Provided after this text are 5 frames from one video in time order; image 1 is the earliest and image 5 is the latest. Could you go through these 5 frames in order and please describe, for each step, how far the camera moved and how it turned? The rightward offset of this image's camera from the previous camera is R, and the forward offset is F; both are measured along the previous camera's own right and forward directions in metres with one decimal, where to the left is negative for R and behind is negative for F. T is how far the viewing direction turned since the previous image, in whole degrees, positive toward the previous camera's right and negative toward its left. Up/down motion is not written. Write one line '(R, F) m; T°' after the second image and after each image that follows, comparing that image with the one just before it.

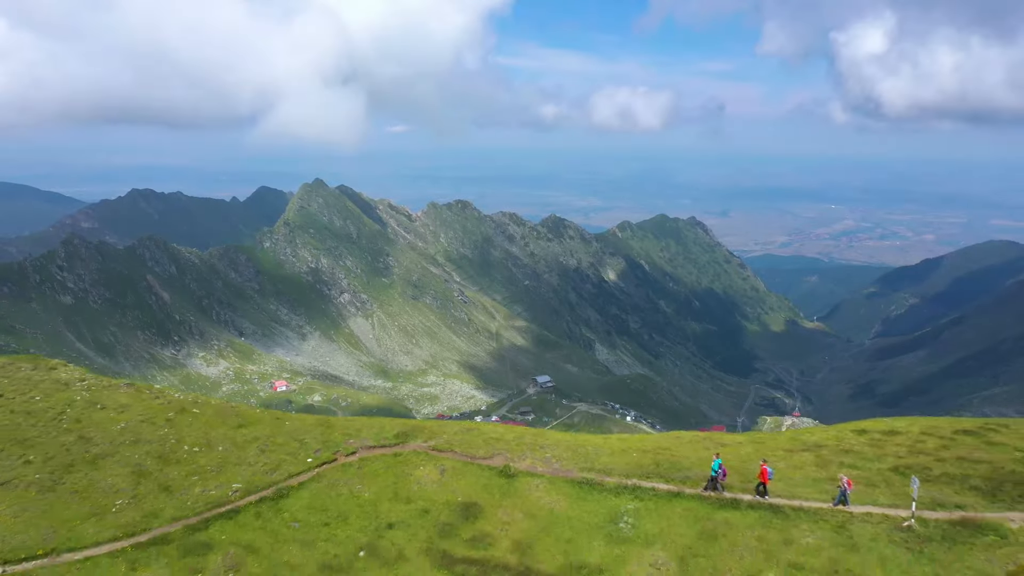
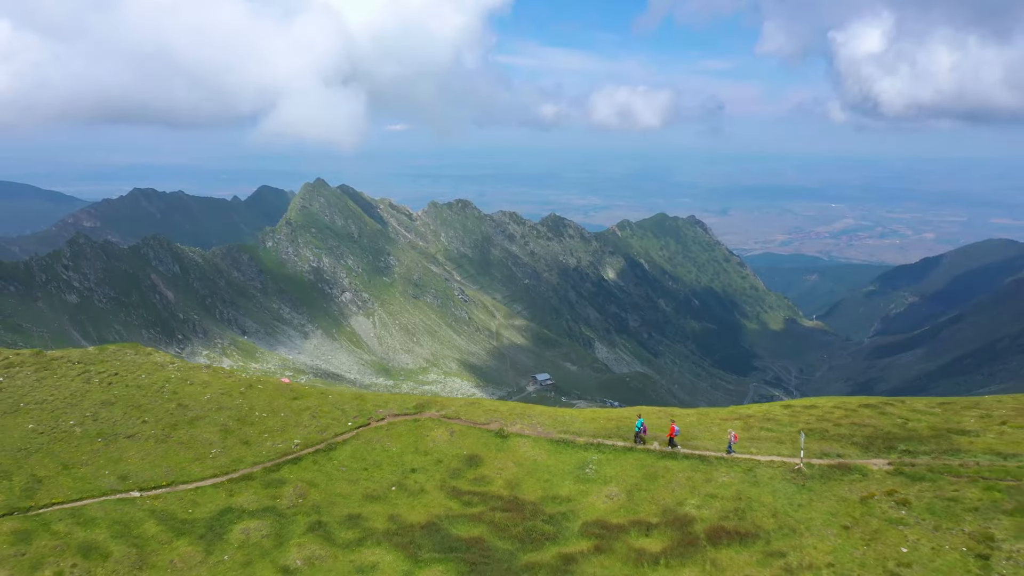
(+0.3, -5.6) m; 0°
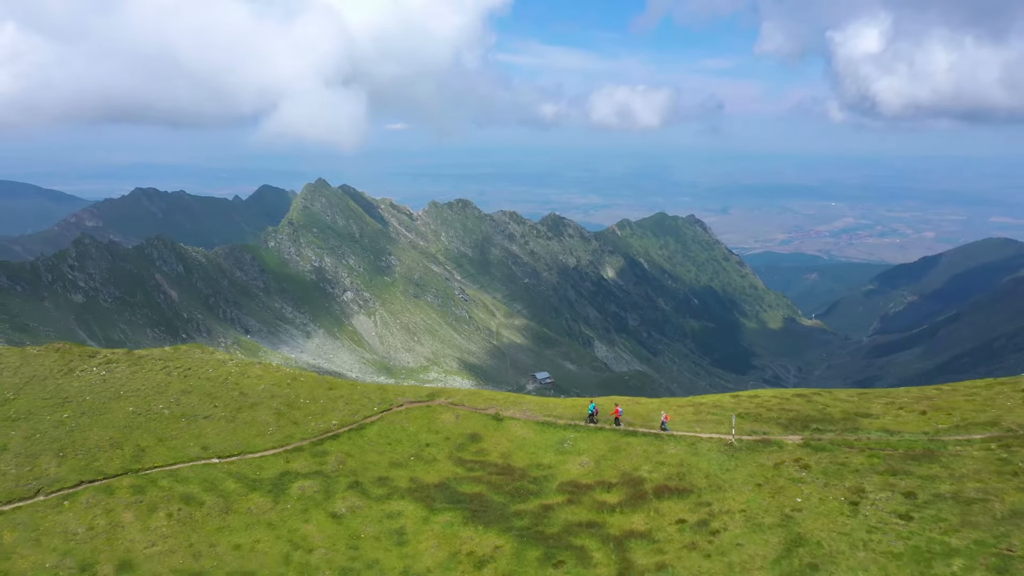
(+0.3, -5.8) m; 0°
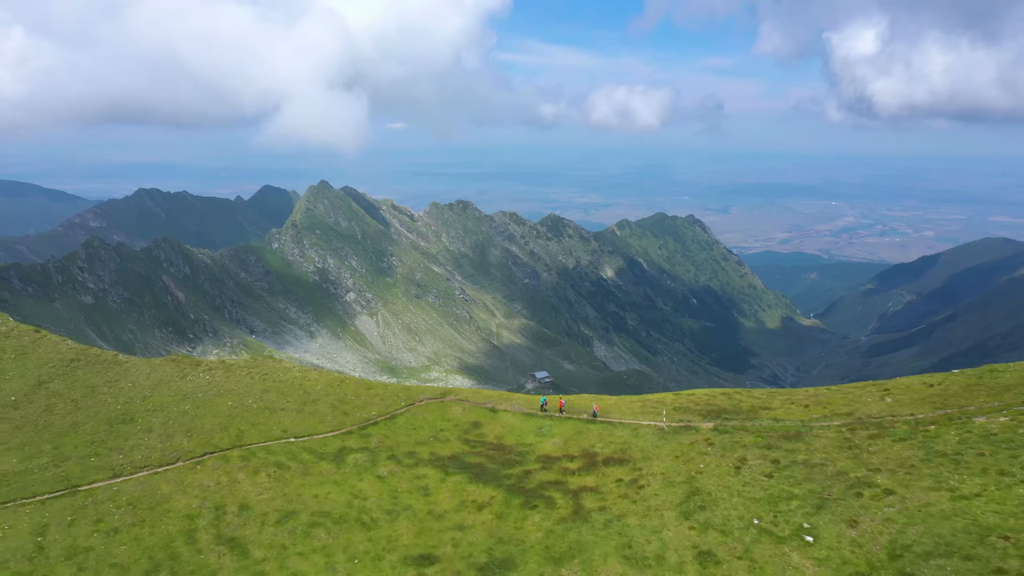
(+0.6, -10.3) m; 0°
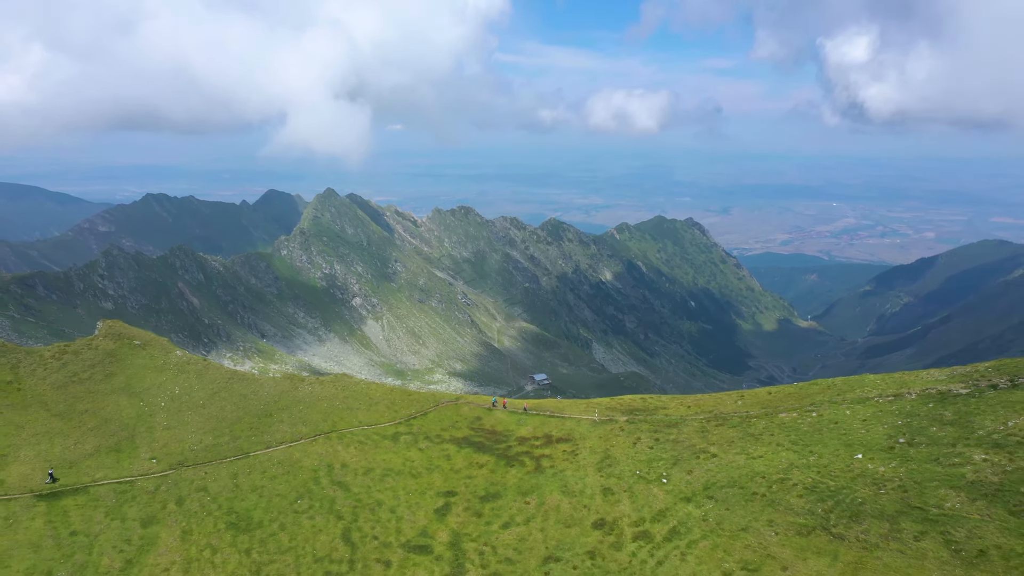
(+1.3, -22.3) m; 0°
